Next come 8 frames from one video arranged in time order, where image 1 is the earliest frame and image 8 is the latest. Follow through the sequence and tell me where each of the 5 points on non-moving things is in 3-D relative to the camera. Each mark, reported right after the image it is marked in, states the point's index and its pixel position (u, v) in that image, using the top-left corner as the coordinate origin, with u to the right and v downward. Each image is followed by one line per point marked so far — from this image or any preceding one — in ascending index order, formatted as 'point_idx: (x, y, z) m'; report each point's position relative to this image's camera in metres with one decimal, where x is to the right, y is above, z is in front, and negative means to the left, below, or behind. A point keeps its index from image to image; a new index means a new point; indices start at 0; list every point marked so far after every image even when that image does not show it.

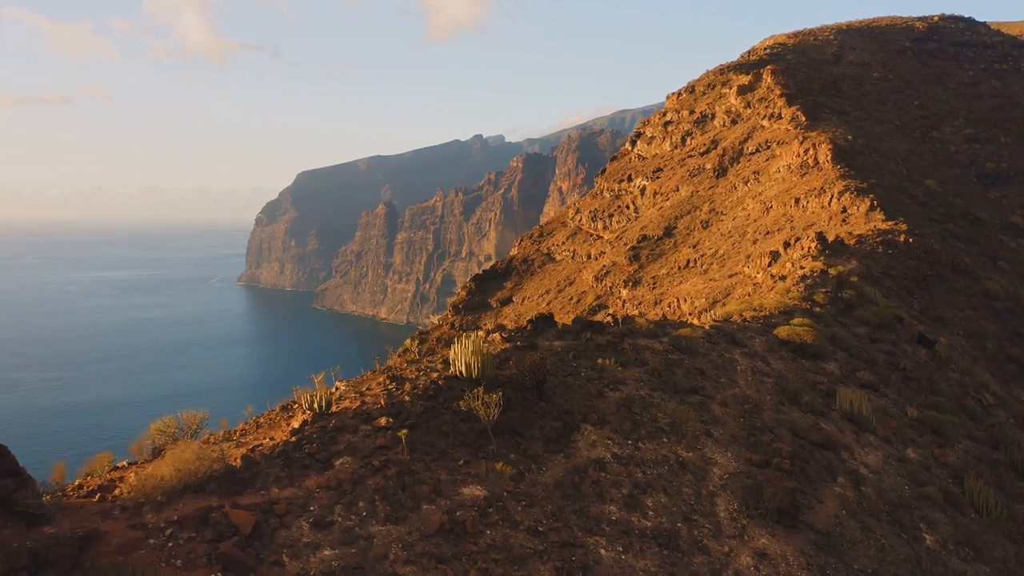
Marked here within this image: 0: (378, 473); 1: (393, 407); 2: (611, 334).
0: (-1.5, -2.0, +5.9) m
1: (-1.5, -1.5, +6.9) m
2: (+2.2, -1.0, +11.5) m
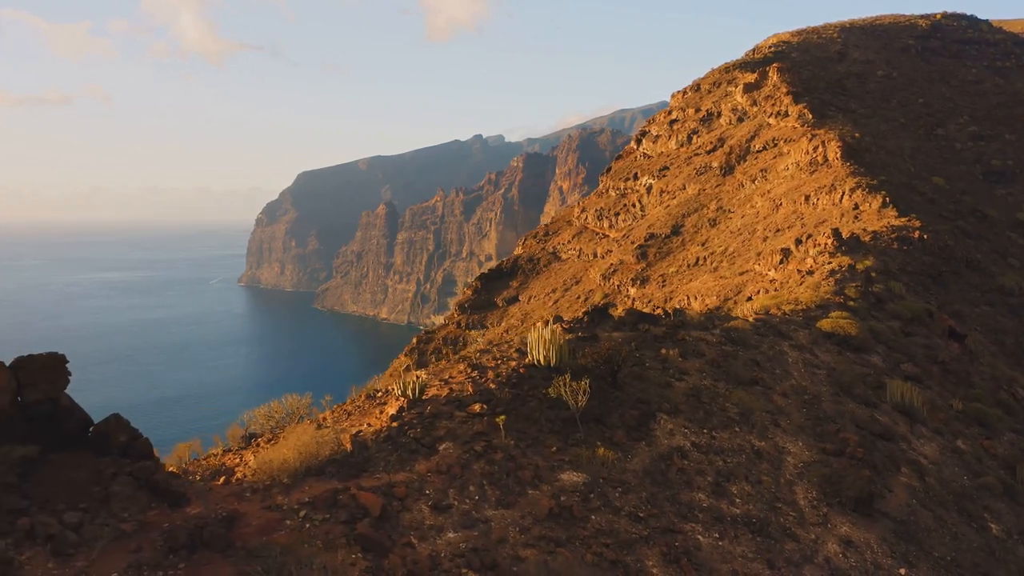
0: (-0.4, -1.9, +5.9) m
1: (-0.4, -1.4, +6.9) m
2: (+3.3, -0.8, +11.5) m
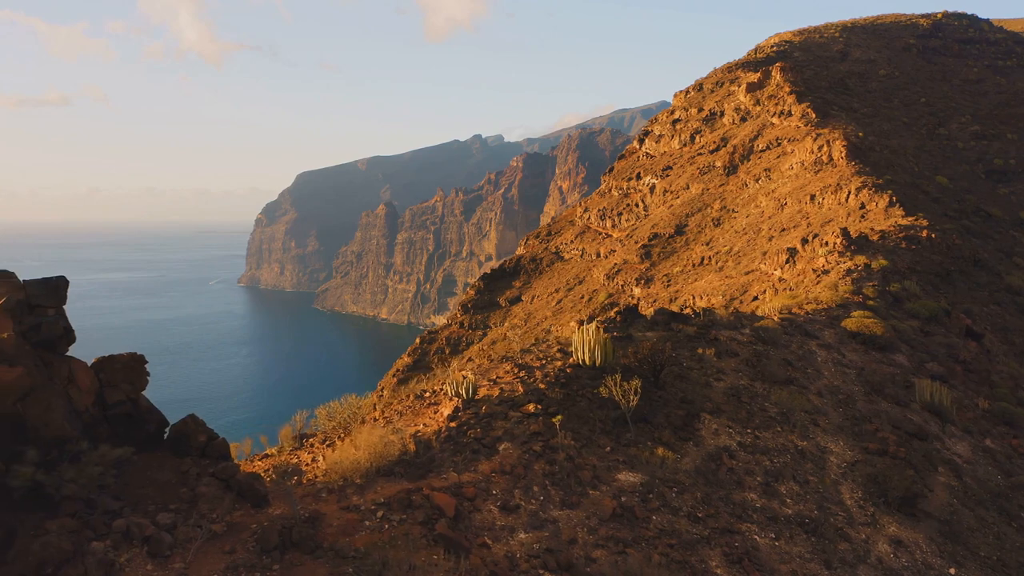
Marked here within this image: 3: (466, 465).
0: (+0.3, -1.9, +5.8) m
1: (+0.3, -1.4, +6.9) m
2: (+4.0, -0.8, +11.5) m
3: (-0.5, -1.8, +5.5) m
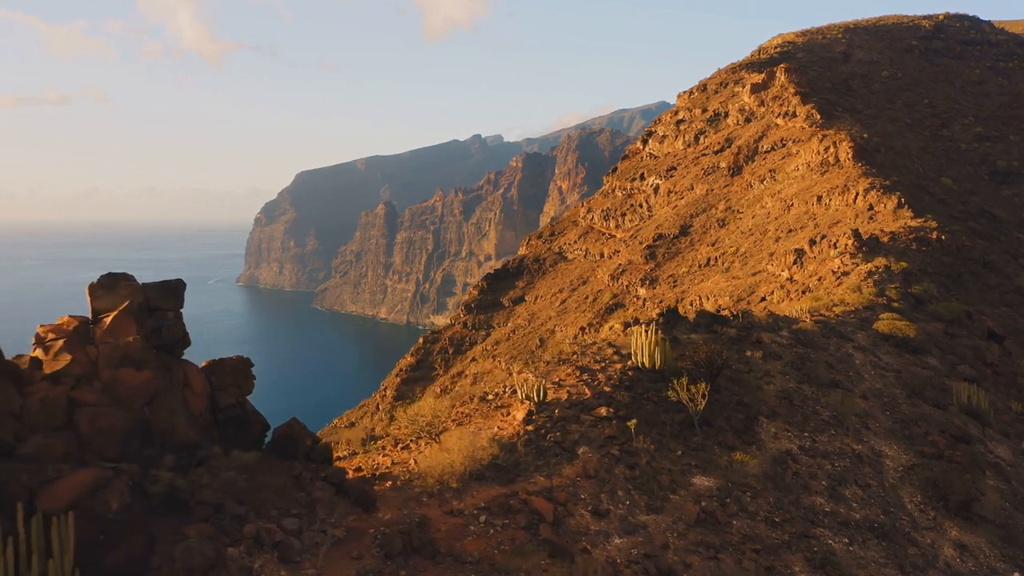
0: (+1.2, -1.9, +5.8) m
1: (+1.2, -1.4, +6.8) m
2: (+4.8, -0.8, +11.4) m
3: (+0.4, -1.8, +5.5) m
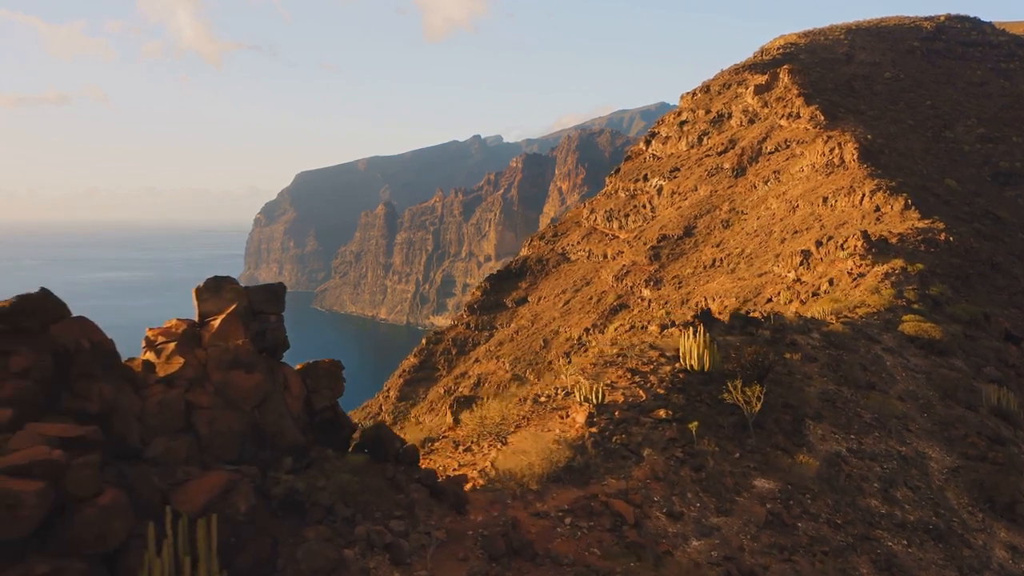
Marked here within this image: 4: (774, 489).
0: (+1.9, -1.9, +5.8) m
1: (+1.9, -1.4, +6.9) m
2: (+5.5, -0.9, +11.5) m
3: (+1.1, -1.9, +5.5) m
4: (+3.0, -2.3, +6.1) m
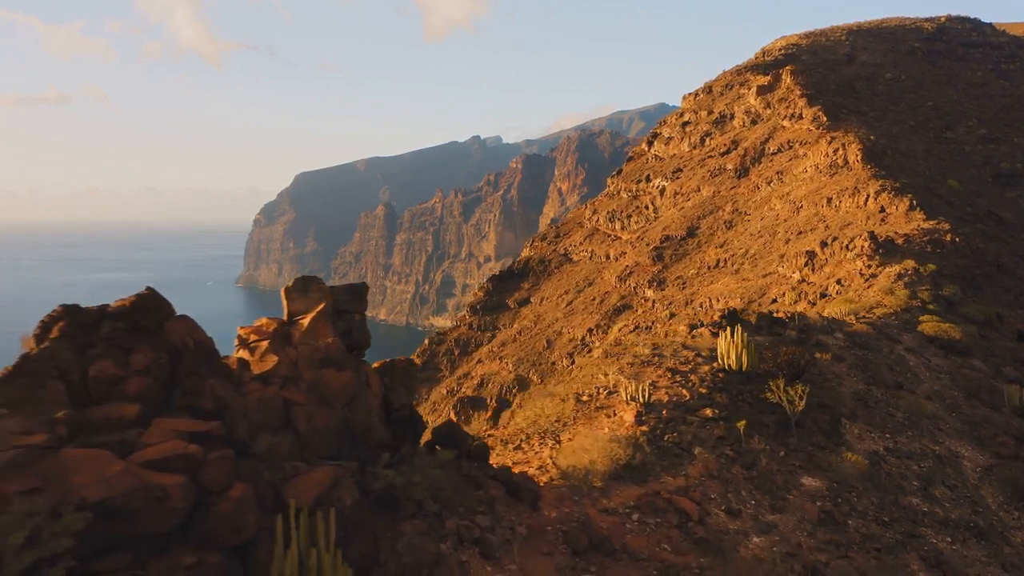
0: (+2.5, -1.9, +5.9) m
1: (+2.4, -1.4, +6.9) m
2: (+6.1, -0.9, +11.5) m
3: (+1.7, -1.9, +5.5) m
4: (+3.6, -2.3, +6.2) m
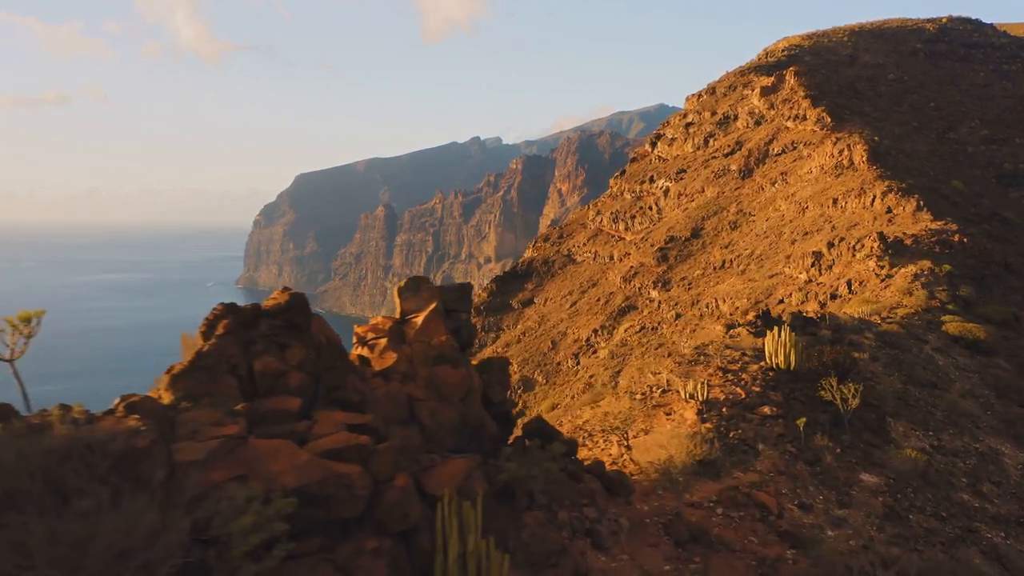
0: (+3.2, -1.9, +6.0) m
1: (+3.2, -1.4, +7.1) m
2: (+6.9, -0.9, +11.7) m
3: (+2.5, -1.9, +5.7) m
4: (+4.3, -2.3, +6.3) m
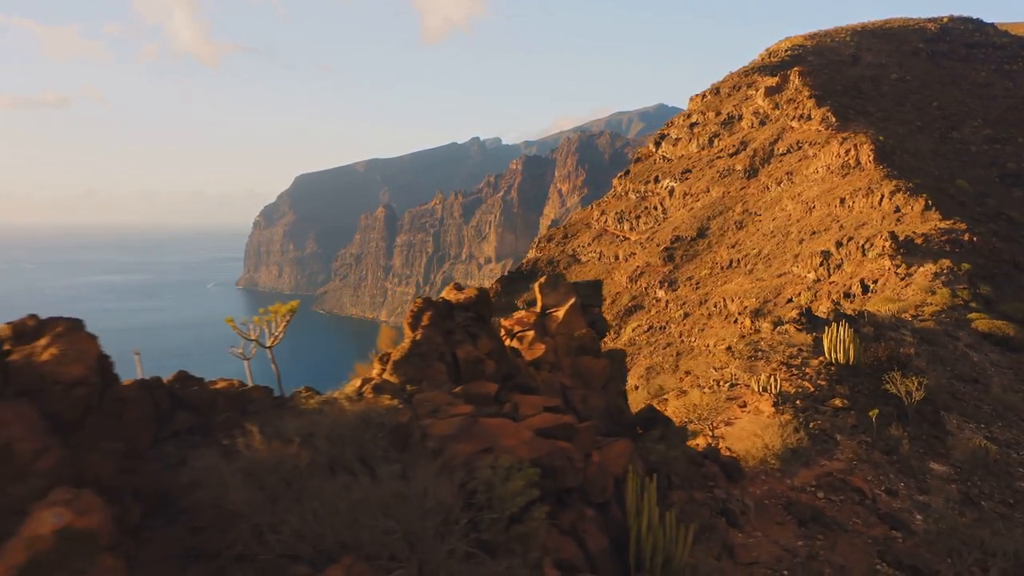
0: (+4.3, -1.9, +6.3) m
1: (+4.3, -1.4, +7.3) m
2: (+7.9, -0.8, +11.9) m
3: (+3.5, -1.8, +6.0) m
4: (+5.4, -2.3, +6.6) m
